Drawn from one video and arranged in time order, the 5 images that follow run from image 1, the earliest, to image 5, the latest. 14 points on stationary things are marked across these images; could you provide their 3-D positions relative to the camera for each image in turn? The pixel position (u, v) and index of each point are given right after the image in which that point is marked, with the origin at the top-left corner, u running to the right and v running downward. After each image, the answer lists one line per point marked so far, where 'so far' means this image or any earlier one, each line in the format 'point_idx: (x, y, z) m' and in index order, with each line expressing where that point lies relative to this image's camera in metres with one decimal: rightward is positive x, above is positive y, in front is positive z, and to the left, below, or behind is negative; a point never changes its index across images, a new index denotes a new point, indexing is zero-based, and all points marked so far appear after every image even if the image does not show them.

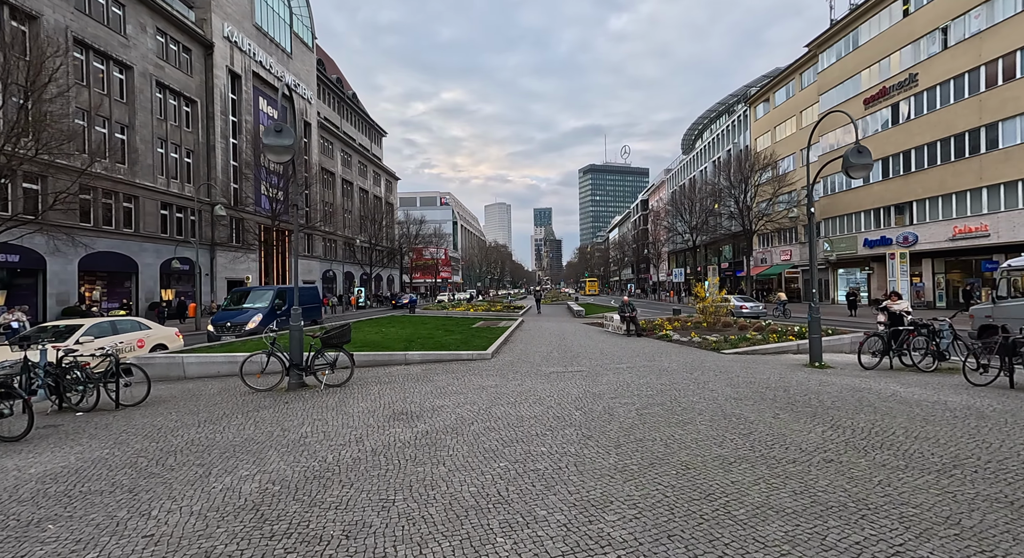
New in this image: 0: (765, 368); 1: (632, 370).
0: (+5.2, -1.8, +10.0) m
1: (+2.5, -1.9, +9.9) m
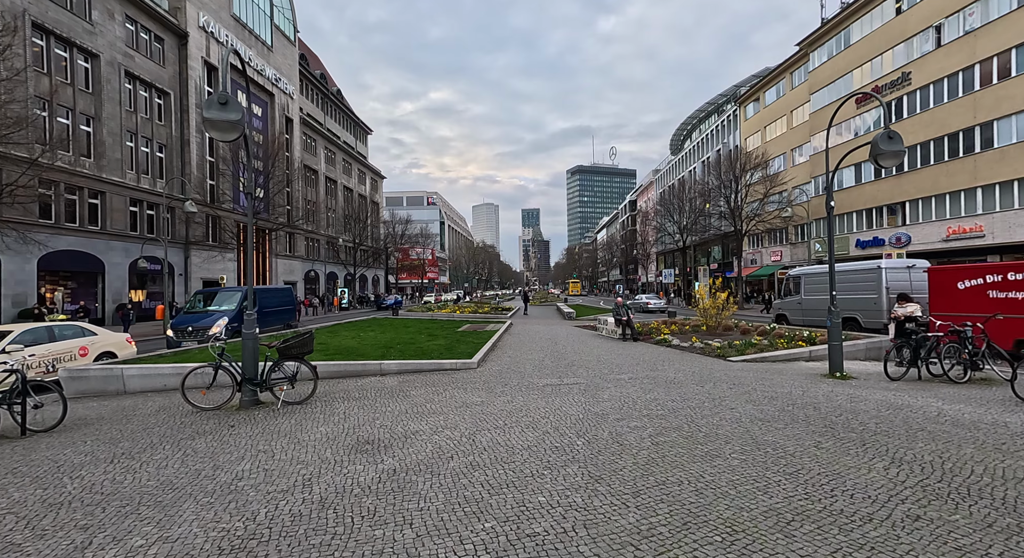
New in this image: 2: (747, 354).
0: (+5.0, -1.9, +9.0) m
1: (+2.3, -1.9, +8.9) m
2: (+5.9, -1.9, +12.2) m
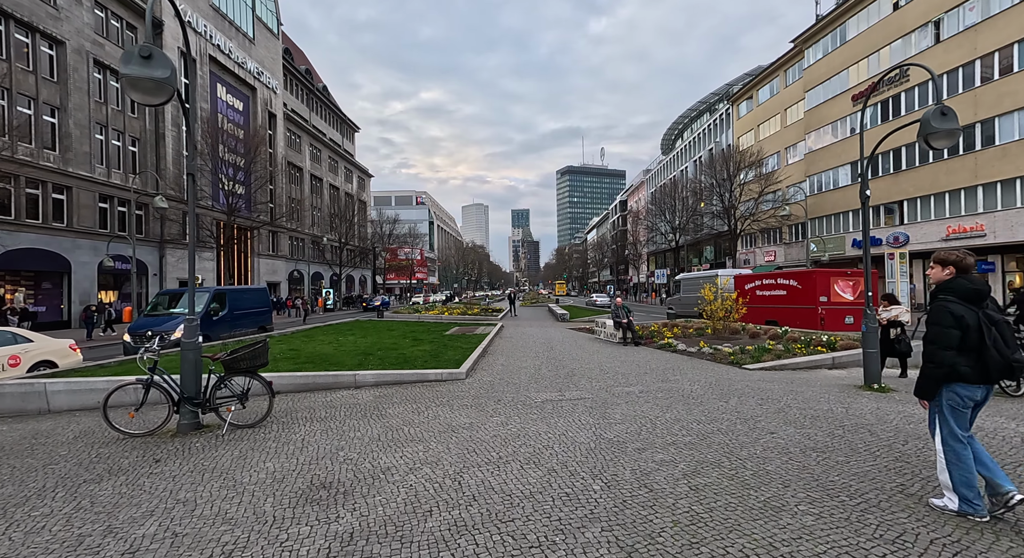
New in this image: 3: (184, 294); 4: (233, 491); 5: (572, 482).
0: (+4.9, -1.8, +7.9) m
1: (+2.2, -1.9, +7.7) m
2: (+5.7, -1.9, +11.1) m
3: (-10.9, -0.5, +16.4) m
4: (-2.5, -1.9, +4.4) m
5: (+0.5, -1.8, +4.3) m
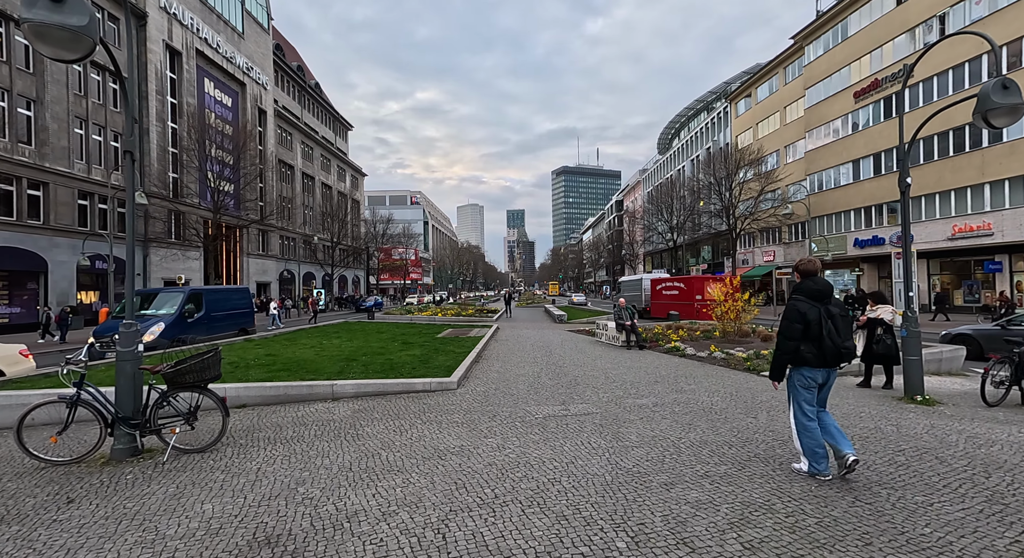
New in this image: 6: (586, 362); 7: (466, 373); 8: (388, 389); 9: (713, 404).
0: (+4.8, -1.8, +7.0) m
1: (+2.2, -1.8, +6.7) m
2: (+5.6, -1.8, +10.2) m
3: (-11.1, -0.5, +15.3) m
4: (-2.5, -1.9, +3.4) m
5: (+0.5, -1.8, +3.4) m
6: (+1.7, -1.9, +11.4) m
7: (-0.9, -1.9, +9.8) m
8: (-2.1, -1.9, +8.3) m
9: (+2.9, -1.8, +7.2) m
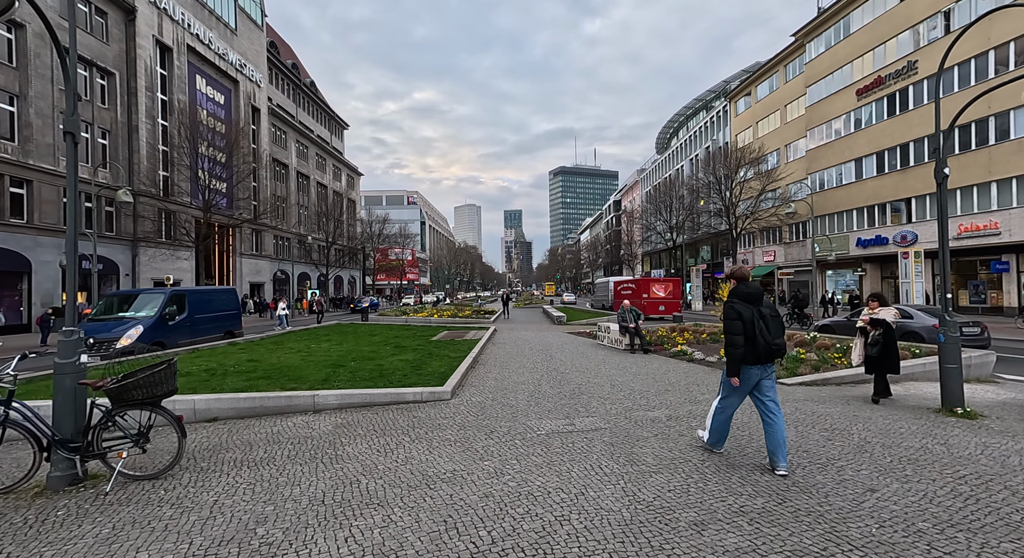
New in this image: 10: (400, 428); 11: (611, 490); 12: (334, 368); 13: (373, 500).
0: (+4.8, -1.8, +6.3) m
1: (+2.2, -1.8, +6.0) m
2: (+5.6, -1.8, +9.5) m
3: (-11.1, -0.5, +14.6) m
4: (-2.5, -1.9, +2.7) m
5: (+0.5, -1.8, +2.7) m
6: (+1.7, -1.9, +10.7) m
7: (-0.9, -1.9, +9.1) m
8: (-2.1, -1.9, +7.6) m
9: (+2.9, -1.8, +6.5) m
10: (-1.5, -2.0, +6.5) m
11: (+0.8, -1.8, +4.2) m
12: (-3.8, -1.9, +10.4) m
13: (-1.2, -1.9, +4.2) m
